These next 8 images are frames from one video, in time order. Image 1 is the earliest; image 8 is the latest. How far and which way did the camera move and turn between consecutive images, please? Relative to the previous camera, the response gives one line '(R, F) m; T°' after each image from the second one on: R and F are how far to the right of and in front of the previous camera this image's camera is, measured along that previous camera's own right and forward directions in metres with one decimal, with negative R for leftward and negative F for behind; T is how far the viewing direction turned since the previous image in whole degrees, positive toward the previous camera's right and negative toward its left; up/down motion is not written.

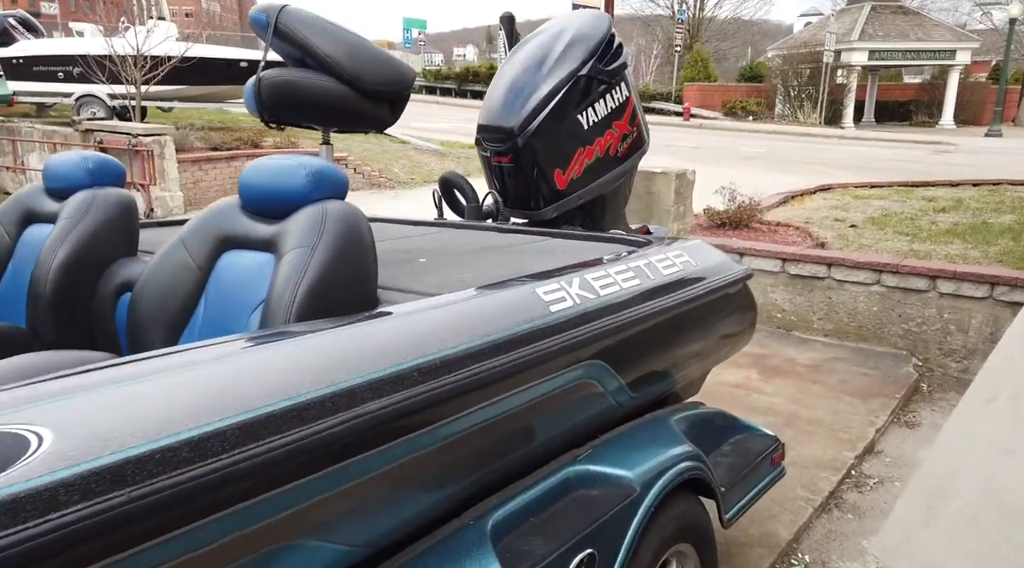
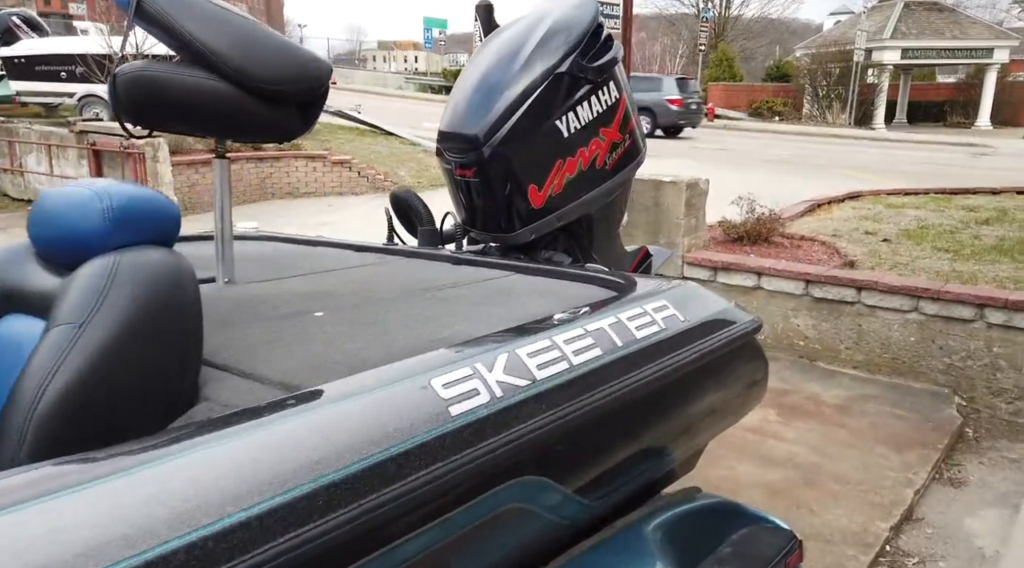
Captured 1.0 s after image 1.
(+0.2, +0.6) m; -2°
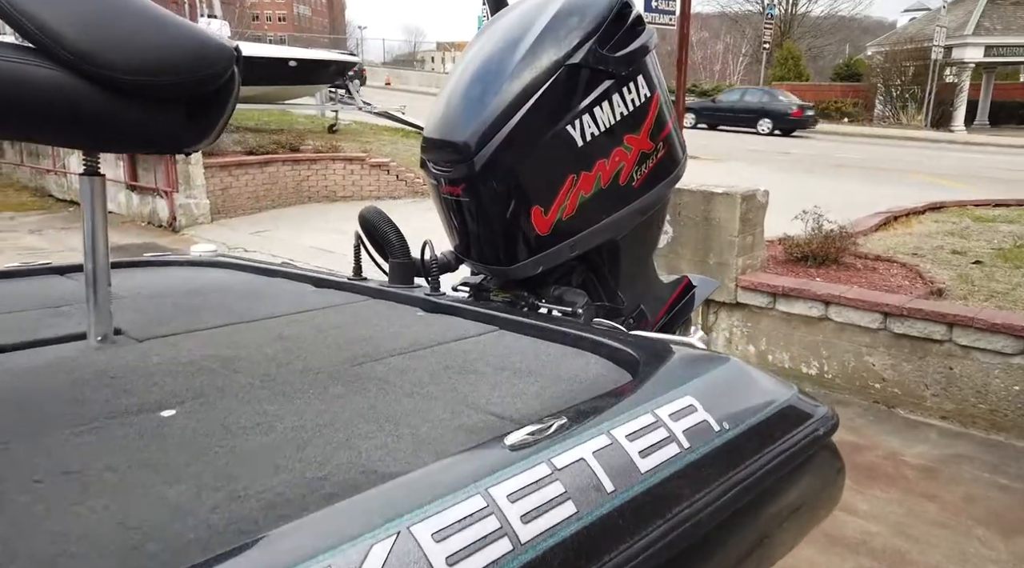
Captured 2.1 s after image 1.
(+0.2, +0.7) m; -4°
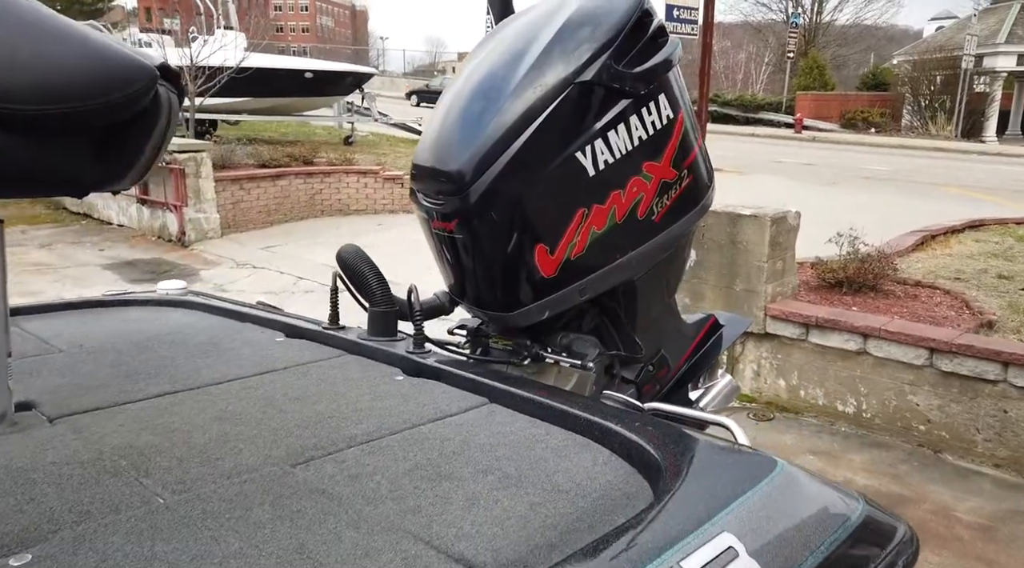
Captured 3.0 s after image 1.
(+0.1, +0.3) m; -1°
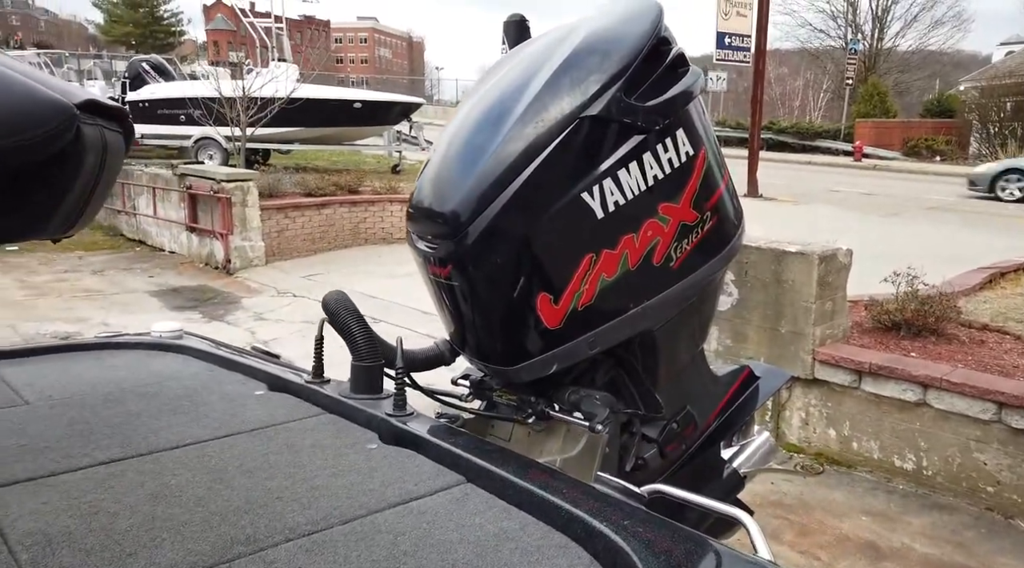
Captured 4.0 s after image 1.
(+0.1, +0.2) m; -4°
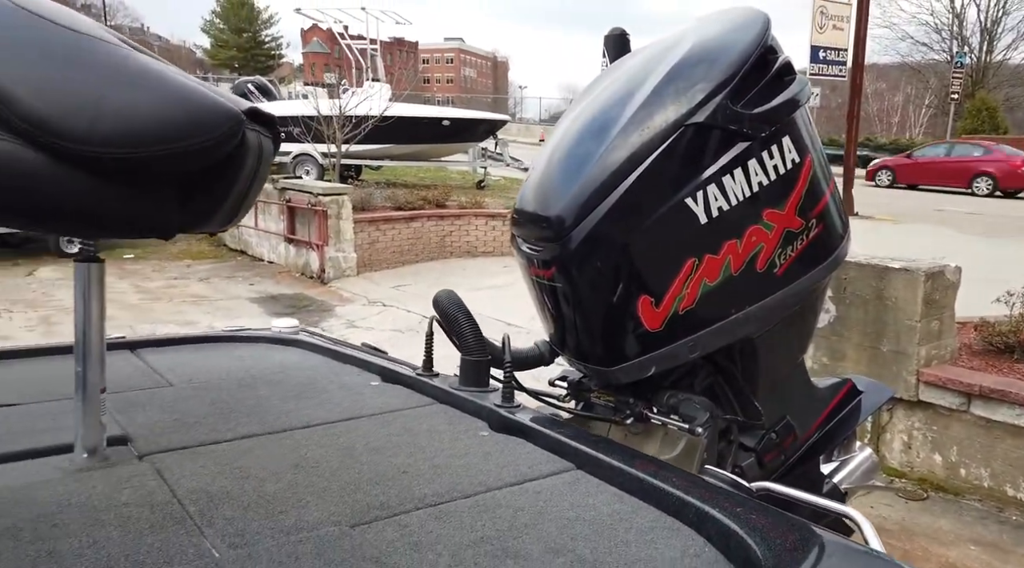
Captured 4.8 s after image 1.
(-0.1, -0.1) m; -5°
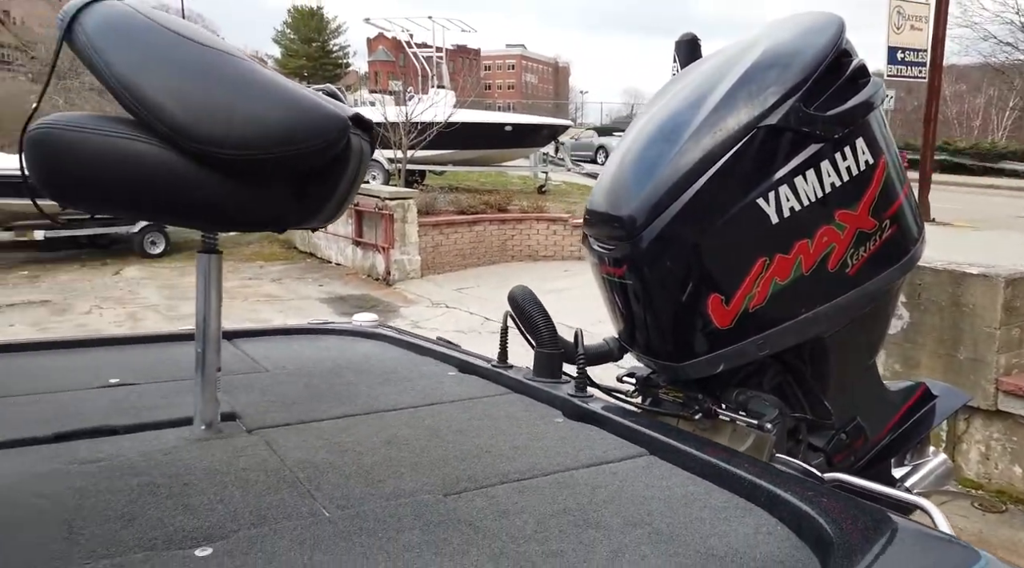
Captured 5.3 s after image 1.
(0.0, -0.1) m; -4°
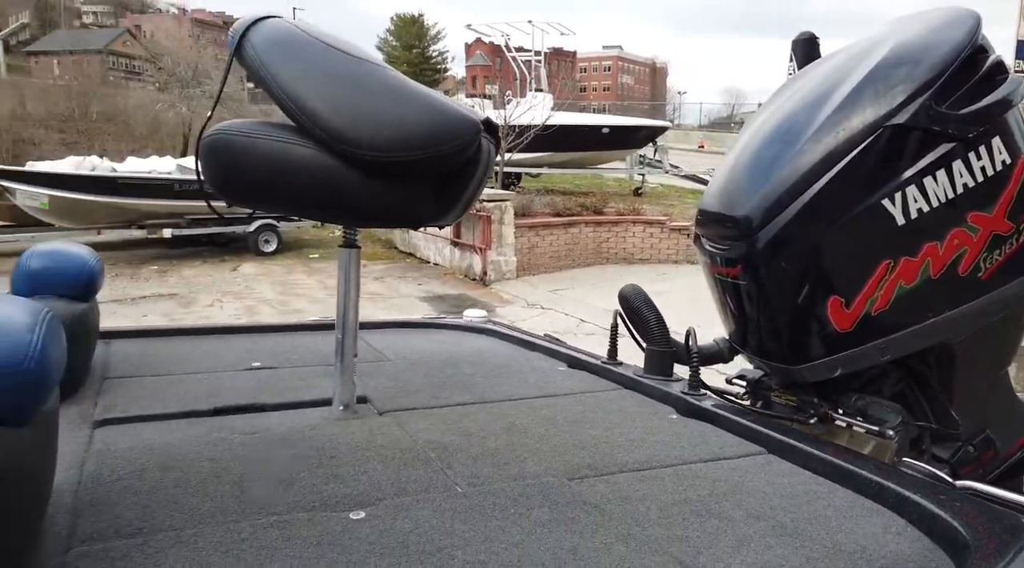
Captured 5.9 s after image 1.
(-0.1, -0.1) m; -6°
